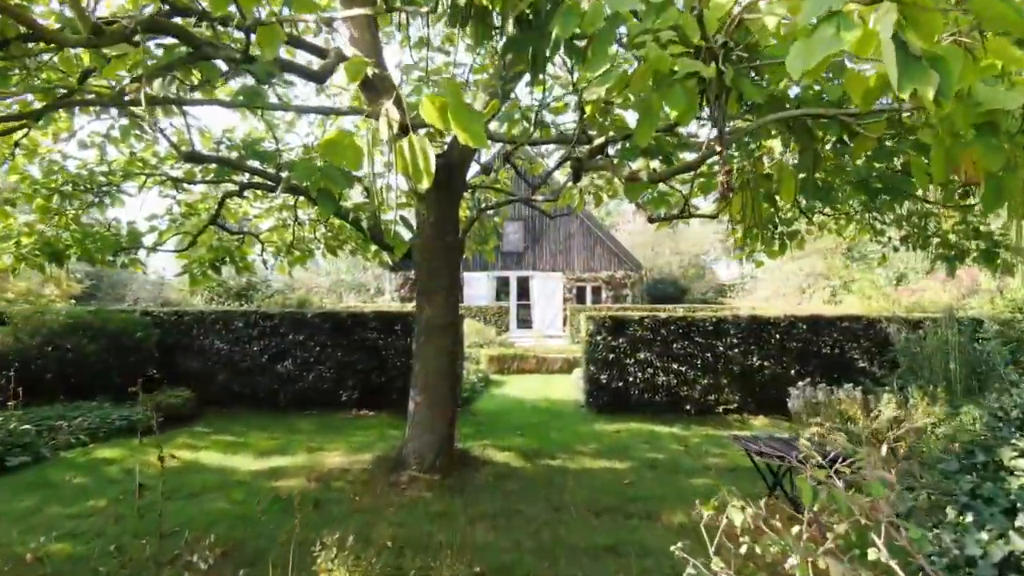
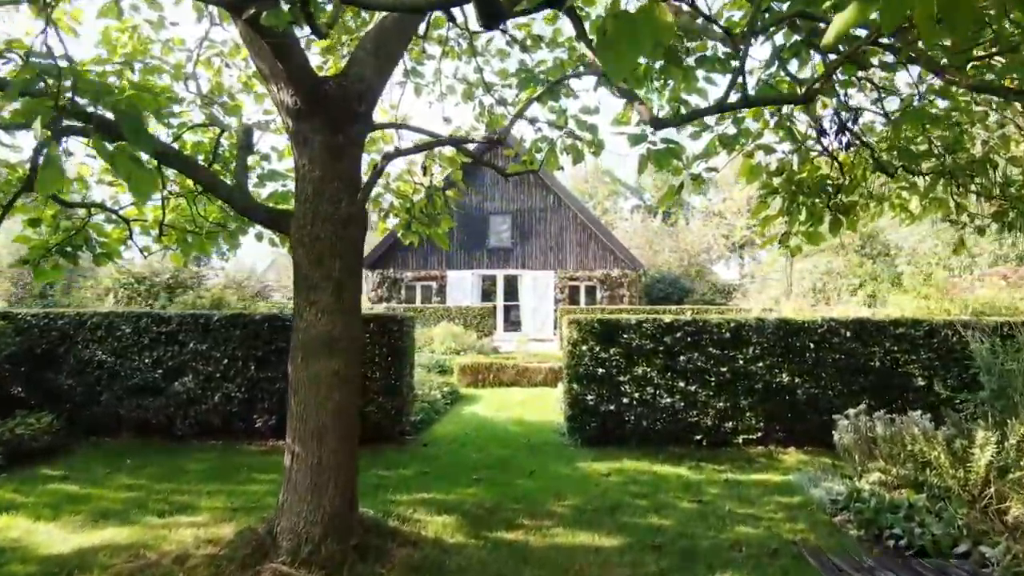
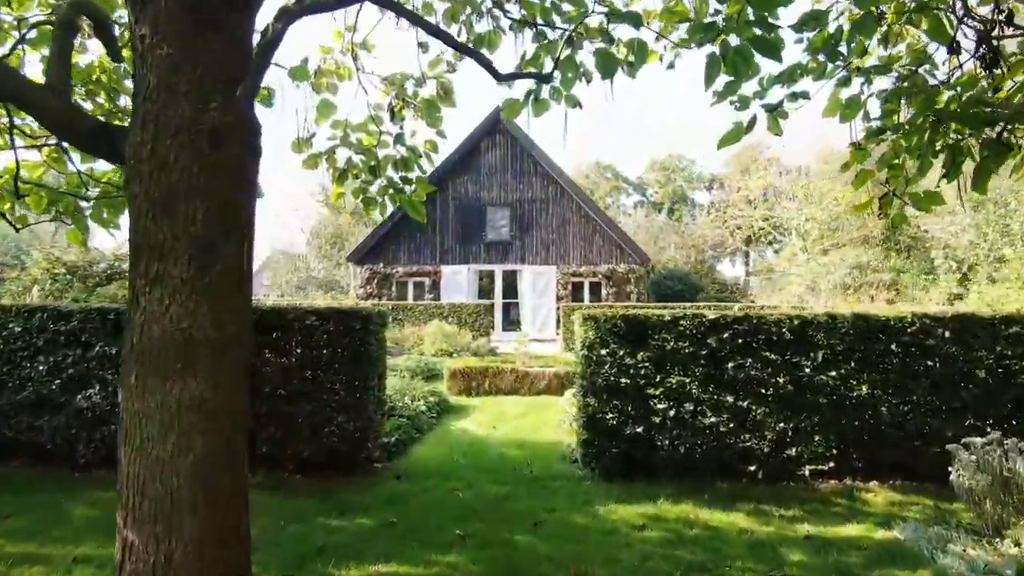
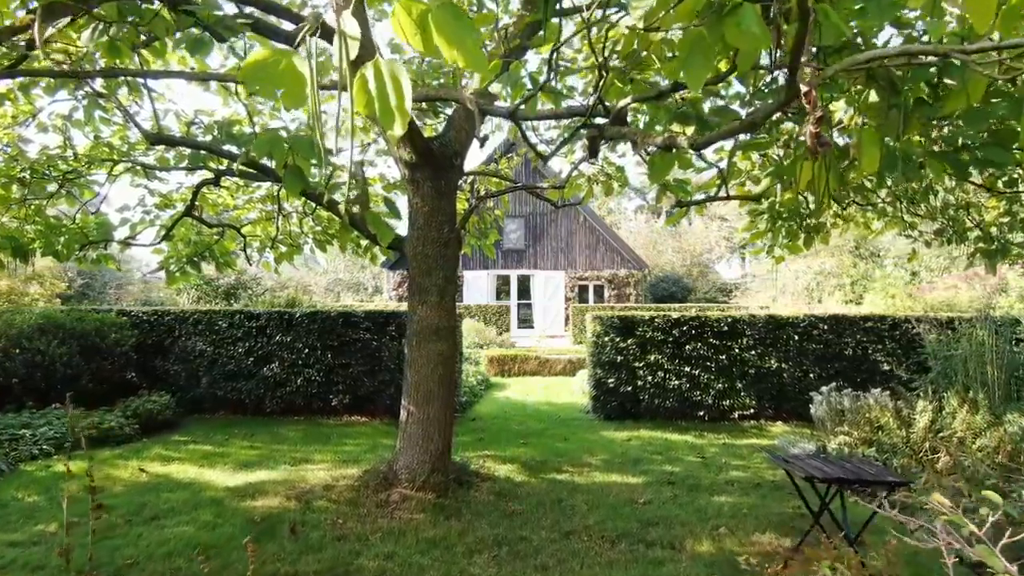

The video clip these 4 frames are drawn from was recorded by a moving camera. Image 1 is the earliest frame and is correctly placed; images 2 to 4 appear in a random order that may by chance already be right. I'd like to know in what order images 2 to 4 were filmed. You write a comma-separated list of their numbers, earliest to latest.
4, 2, 3
